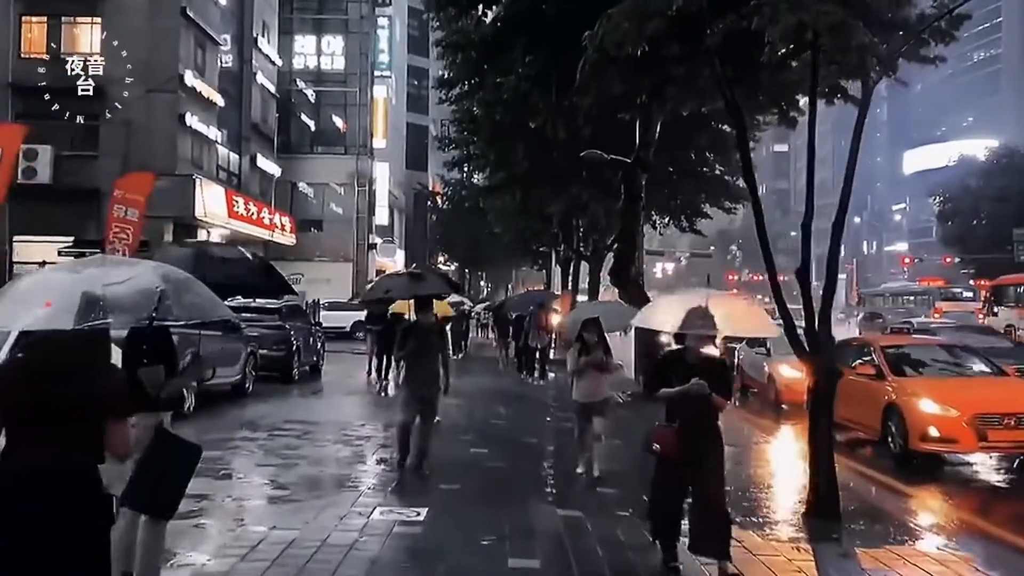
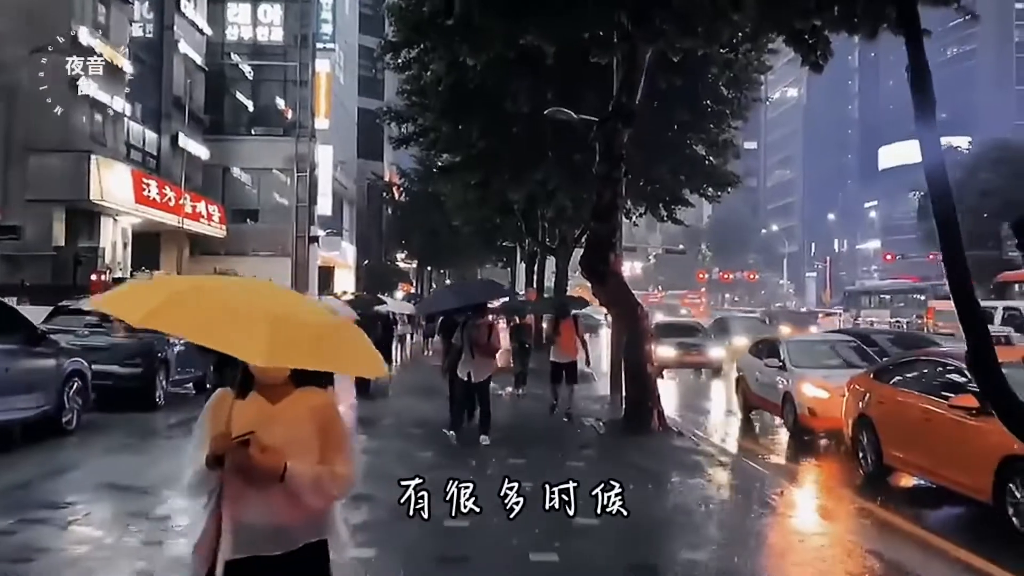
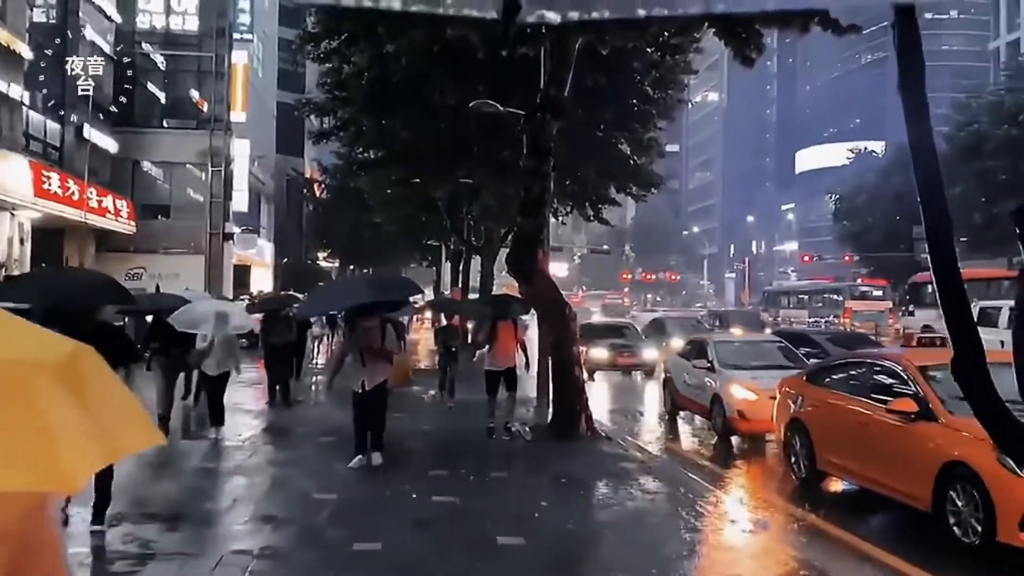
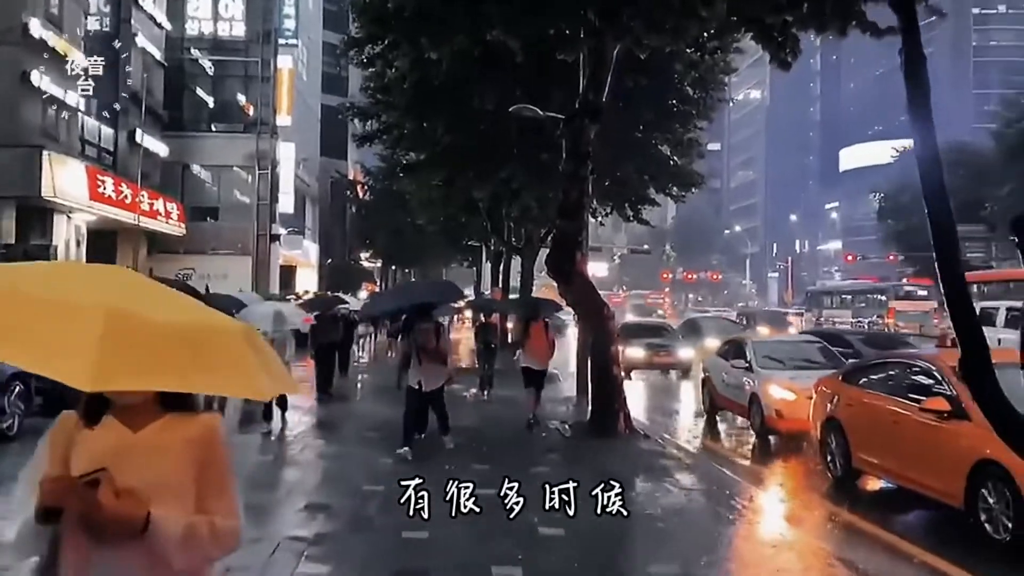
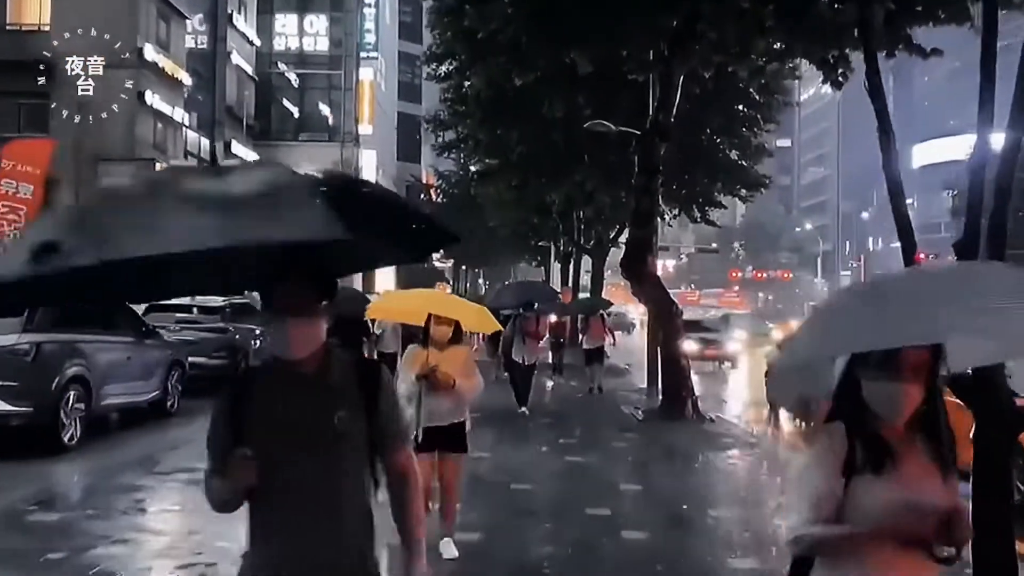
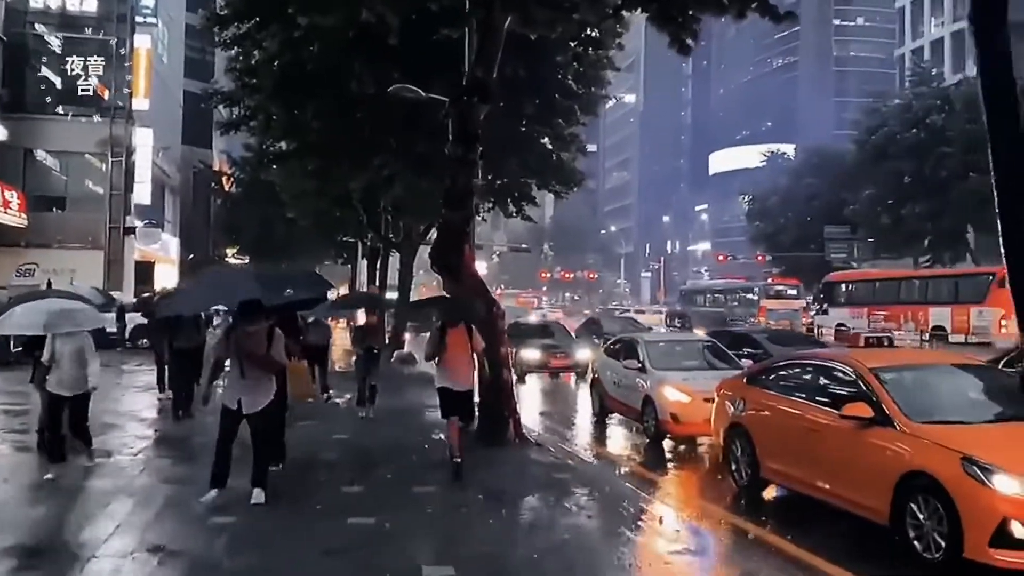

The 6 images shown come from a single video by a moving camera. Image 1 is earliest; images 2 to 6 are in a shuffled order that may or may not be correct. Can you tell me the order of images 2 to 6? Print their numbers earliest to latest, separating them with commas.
5, 2, 4, 3, 6
